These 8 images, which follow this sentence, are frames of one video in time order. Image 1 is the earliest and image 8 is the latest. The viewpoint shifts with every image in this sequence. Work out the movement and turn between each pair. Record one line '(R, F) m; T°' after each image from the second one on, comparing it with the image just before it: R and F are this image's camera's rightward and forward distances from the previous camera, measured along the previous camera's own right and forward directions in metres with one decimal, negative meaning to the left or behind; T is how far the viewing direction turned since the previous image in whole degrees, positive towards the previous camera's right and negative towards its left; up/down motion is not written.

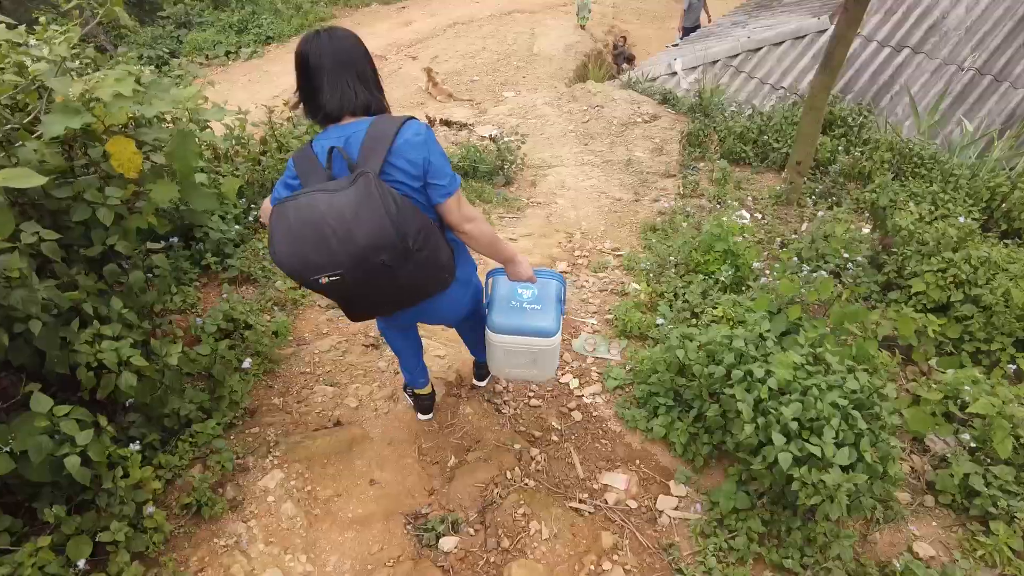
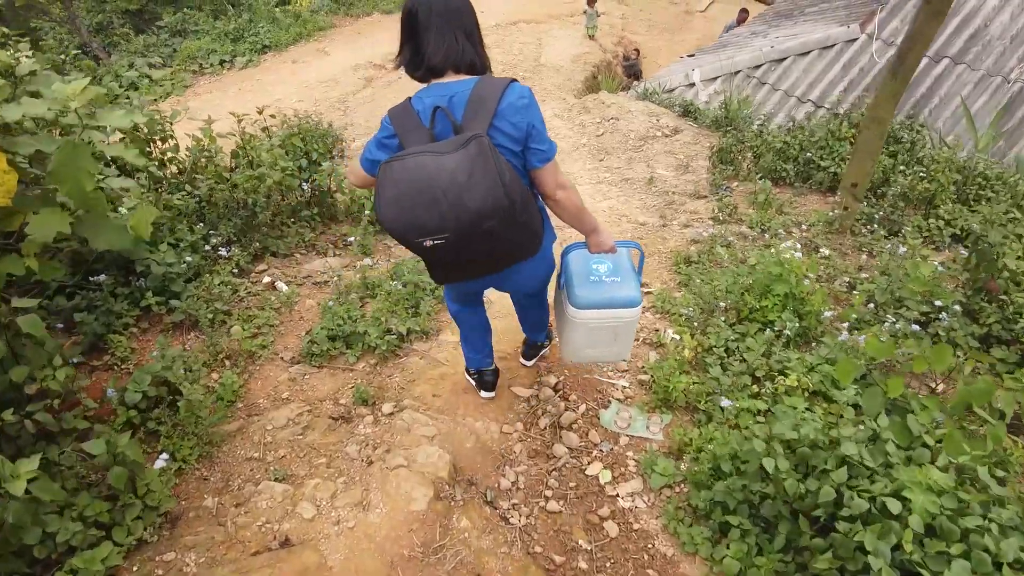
(0.0, +0.7) m; 0°
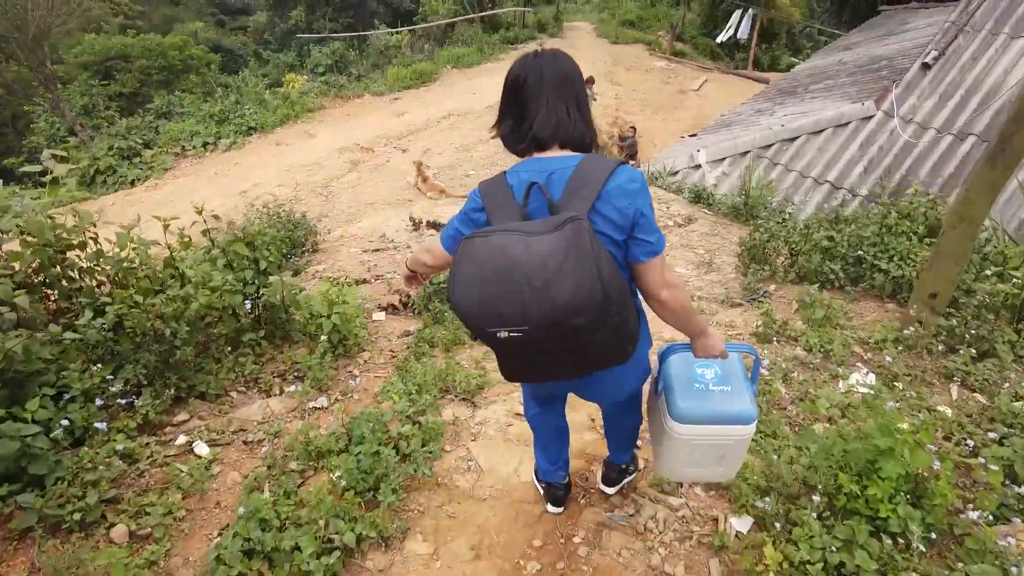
(0.0, +0.8) m; +1°
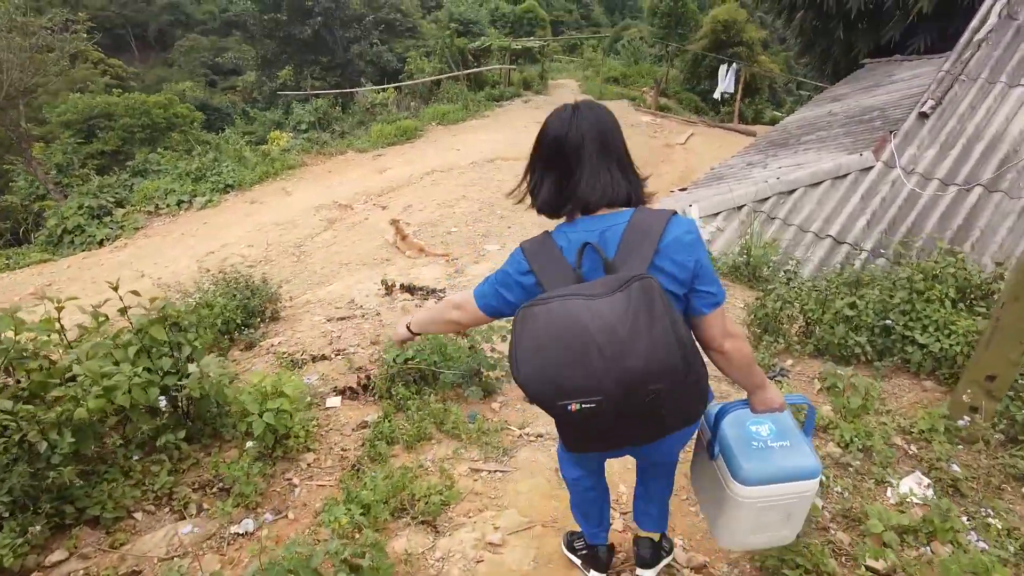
(+0.1, +0.6) m; +1°
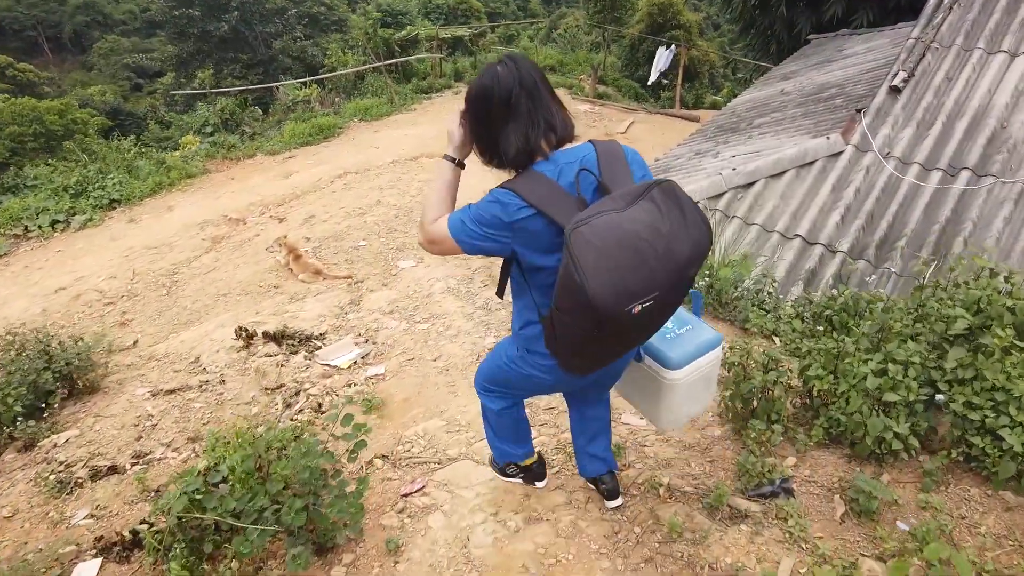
(+0.4, +1.3) m; +4°
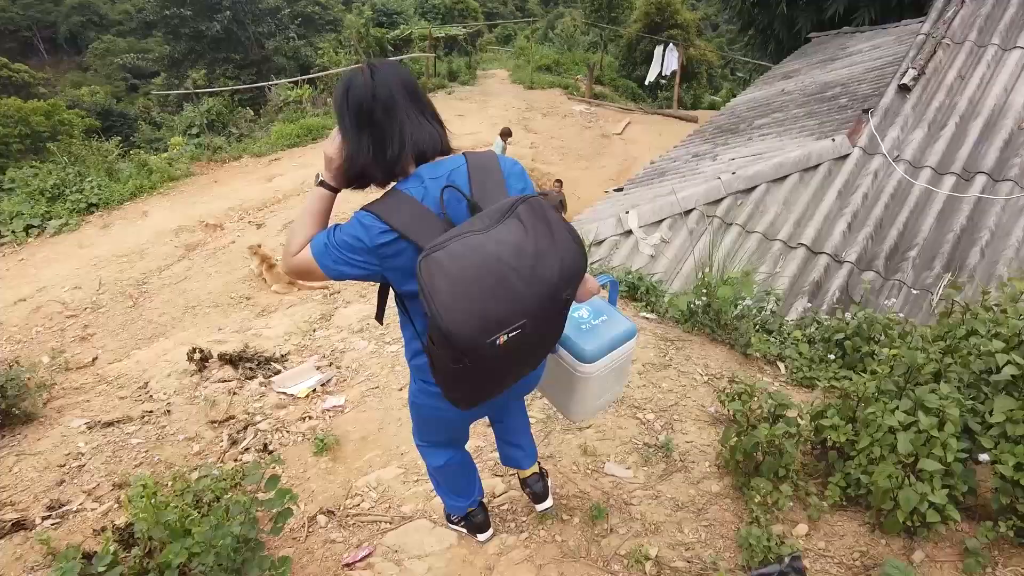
(+0.1, +0.4) m; 0°
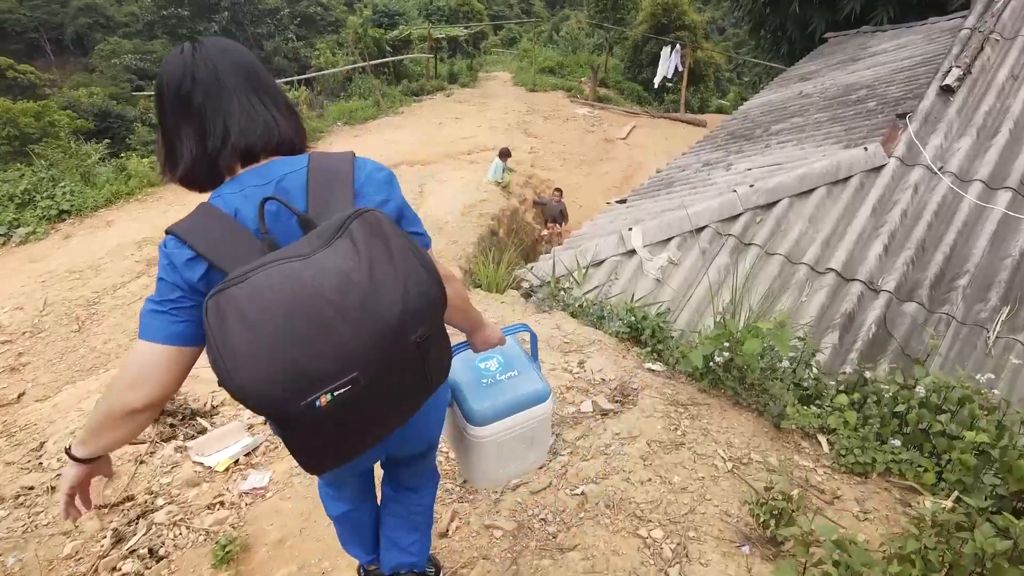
(+0.1, +0.7) m; 0°
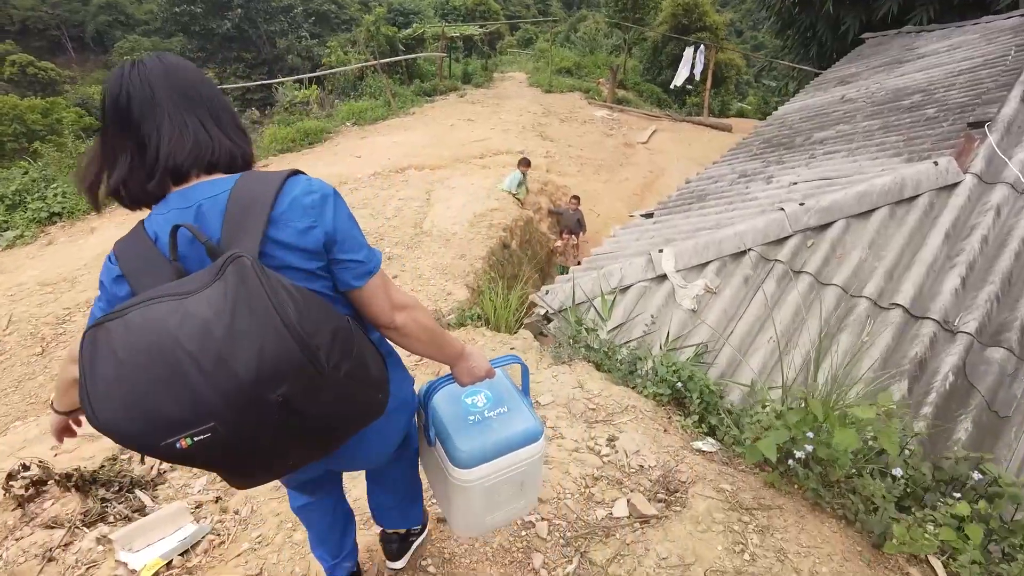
(0.0, +0.7) m; -1°
